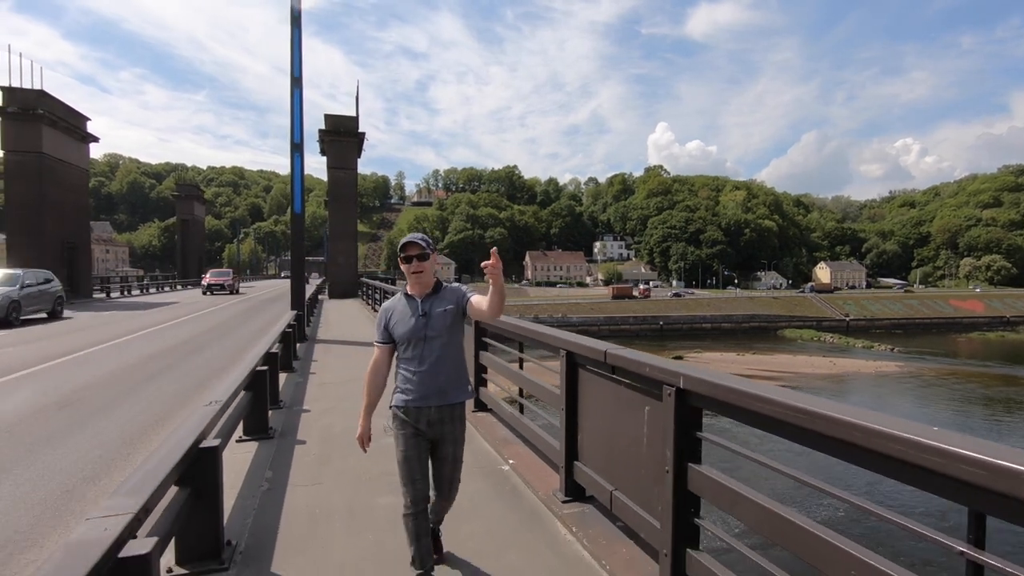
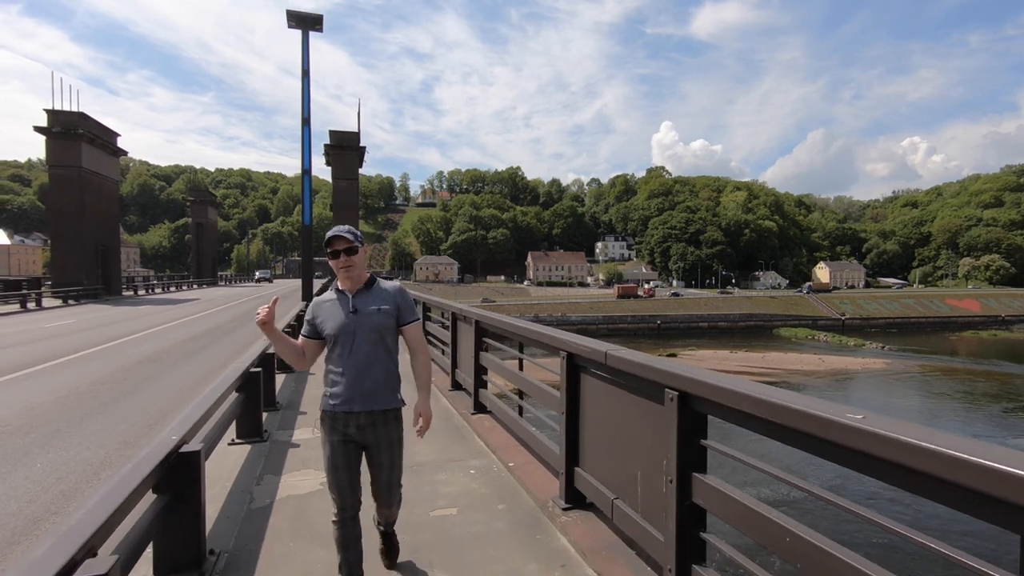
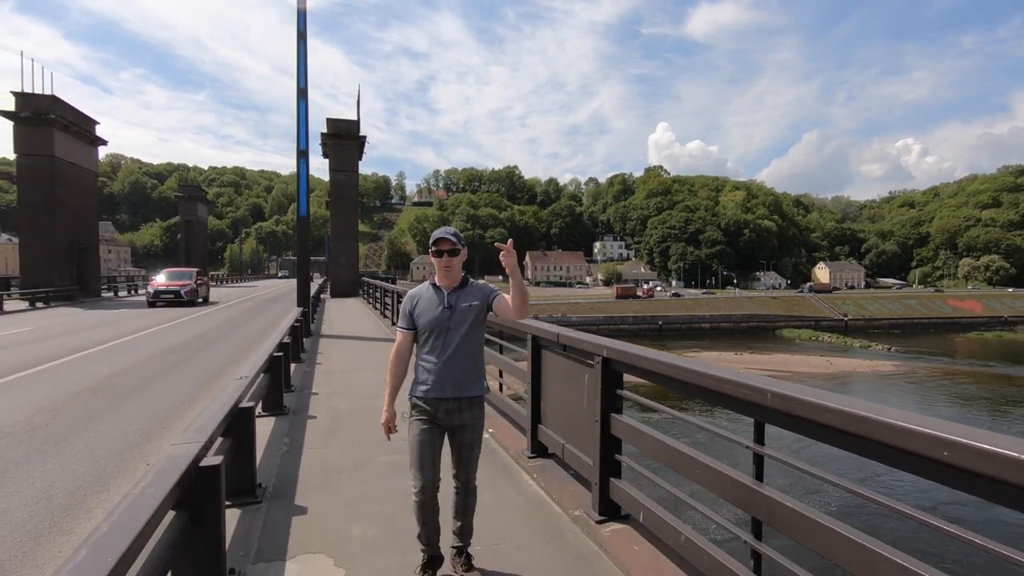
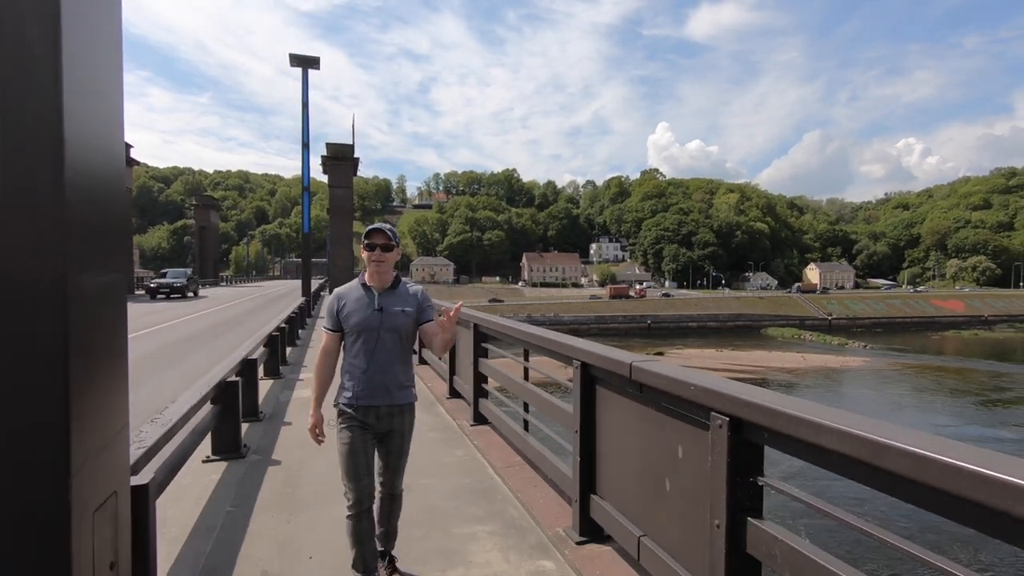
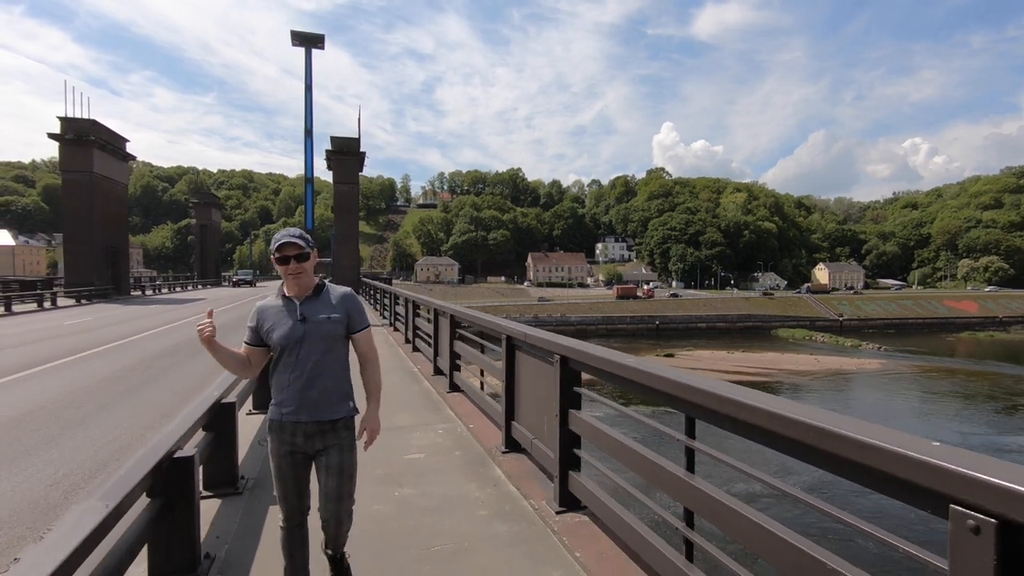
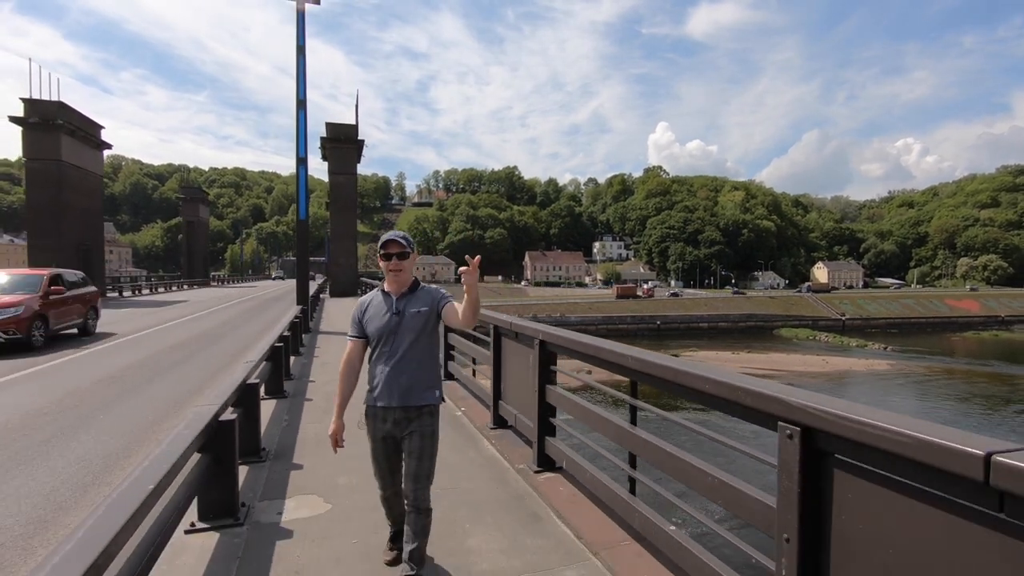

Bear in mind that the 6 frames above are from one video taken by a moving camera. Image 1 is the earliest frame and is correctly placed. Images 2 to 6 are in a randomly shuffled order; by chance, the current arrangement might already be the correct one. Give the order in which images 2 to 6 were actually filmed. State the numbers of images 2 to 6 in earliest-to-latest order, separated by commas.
3, 6, 2, 5, 4
